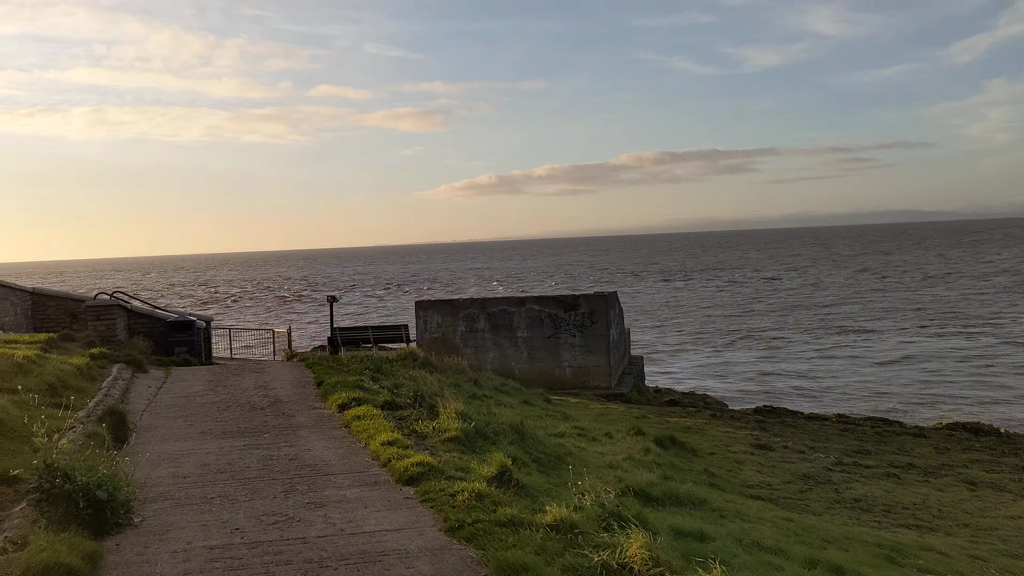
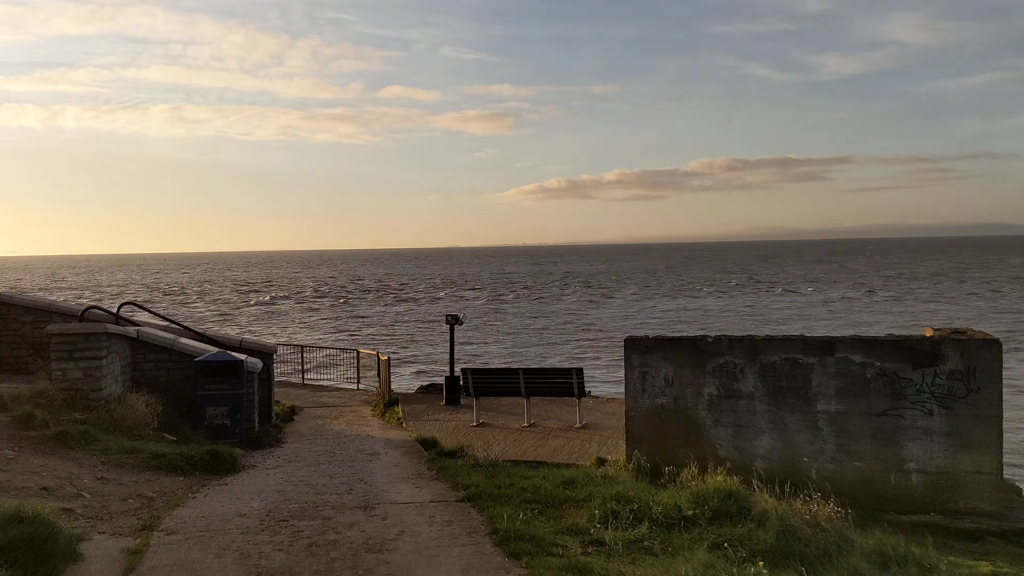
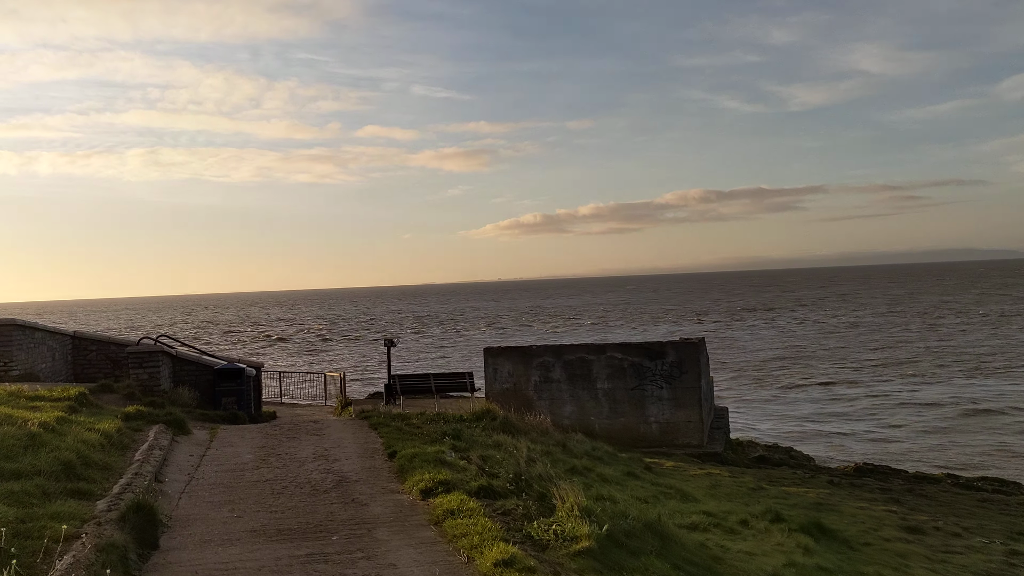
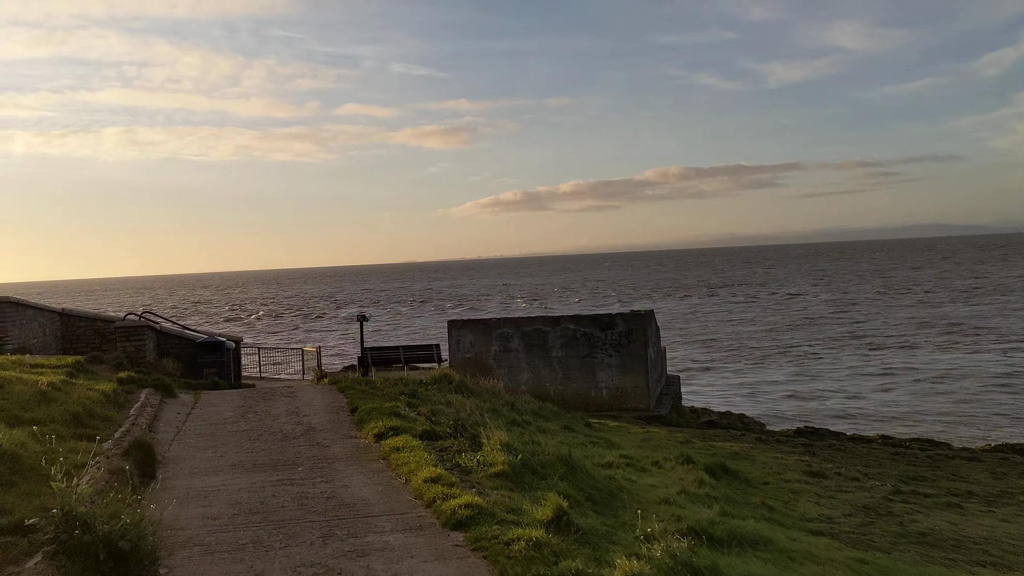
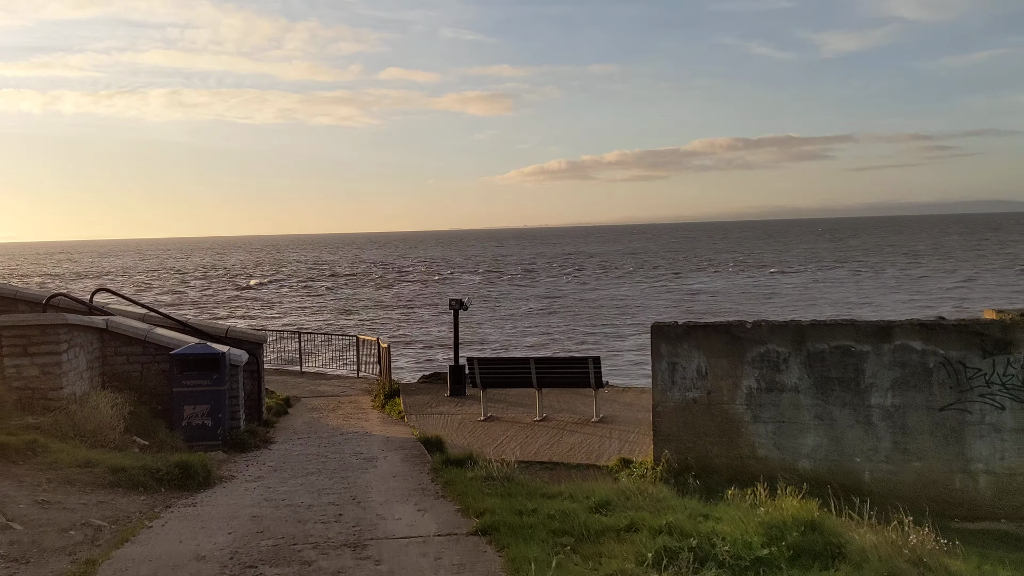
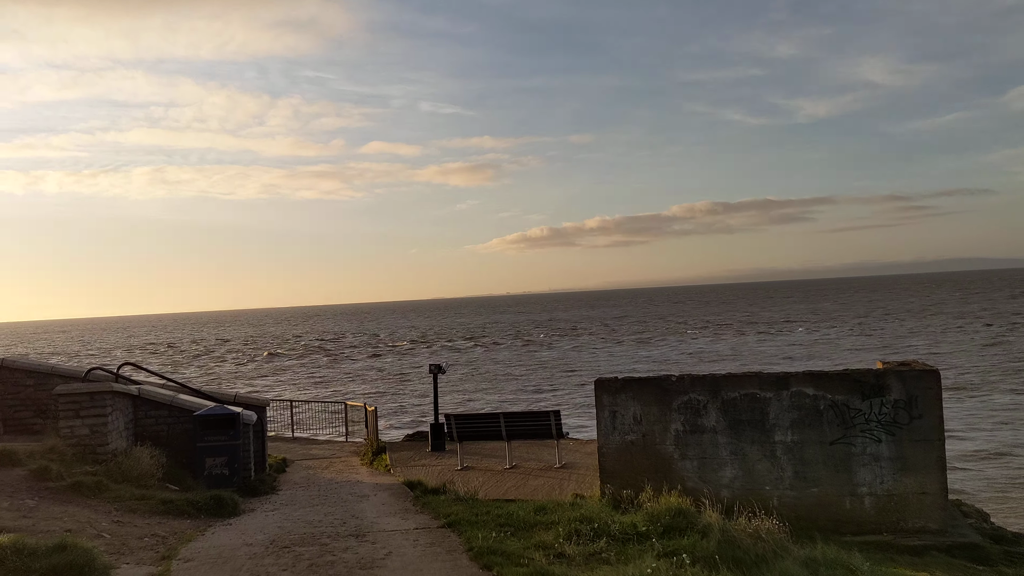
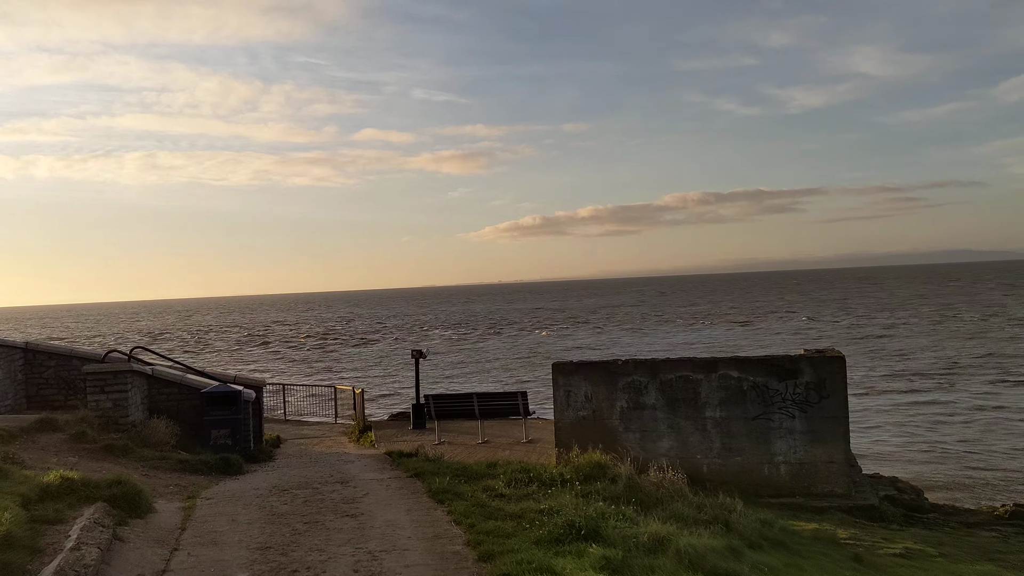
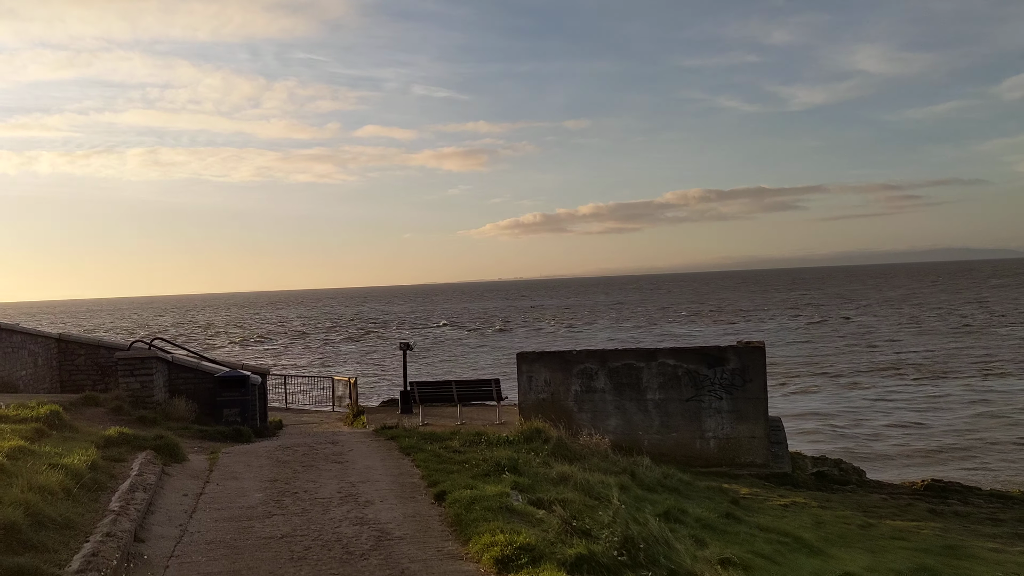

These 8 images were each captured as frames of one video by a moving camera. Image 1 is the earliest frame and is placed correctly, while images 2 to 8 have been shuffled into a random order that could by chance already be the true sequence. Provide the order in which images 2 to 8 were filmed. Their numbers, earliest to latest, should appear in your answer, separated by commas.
4, 3, 8, 7, 6, 2, 5
